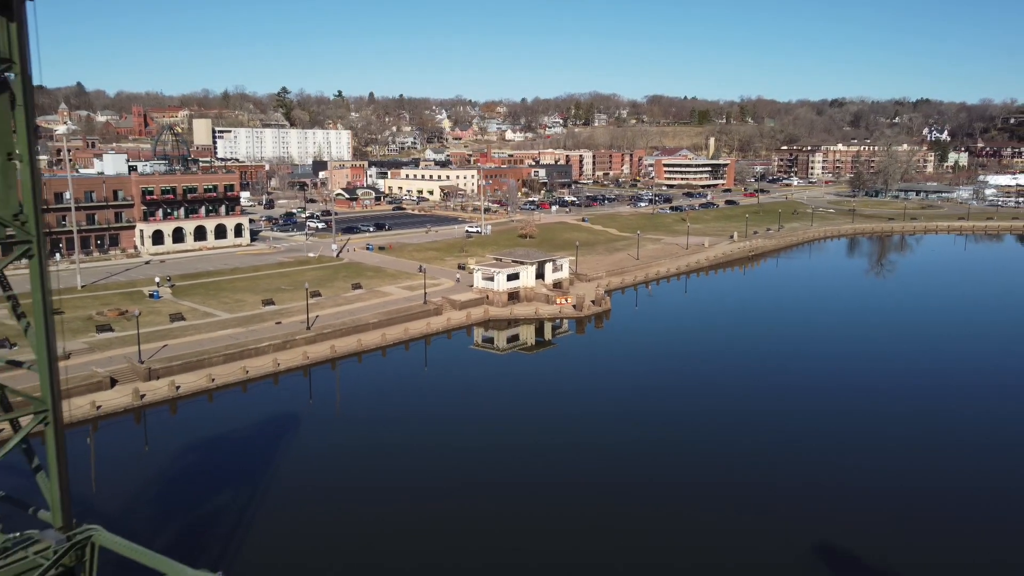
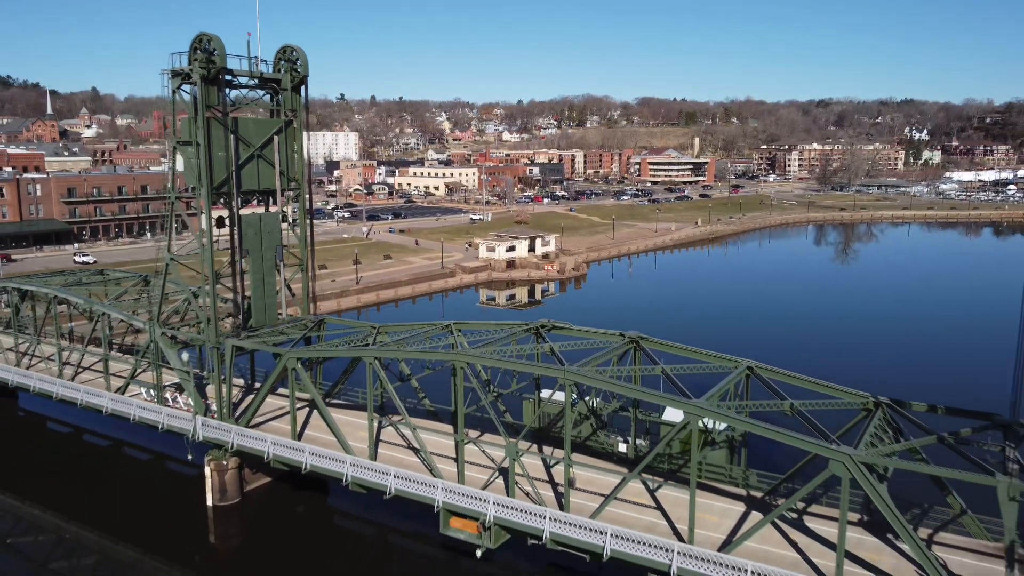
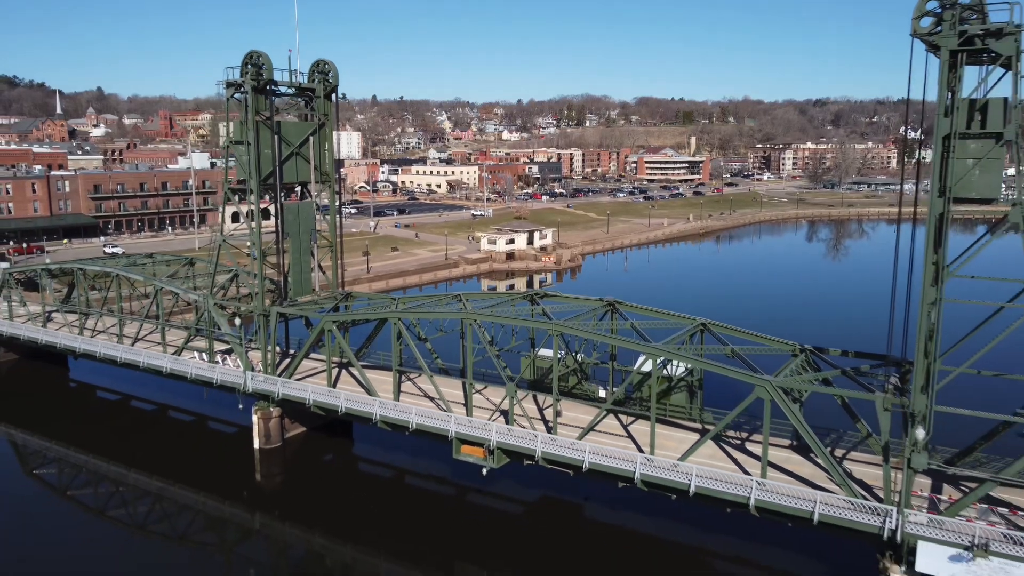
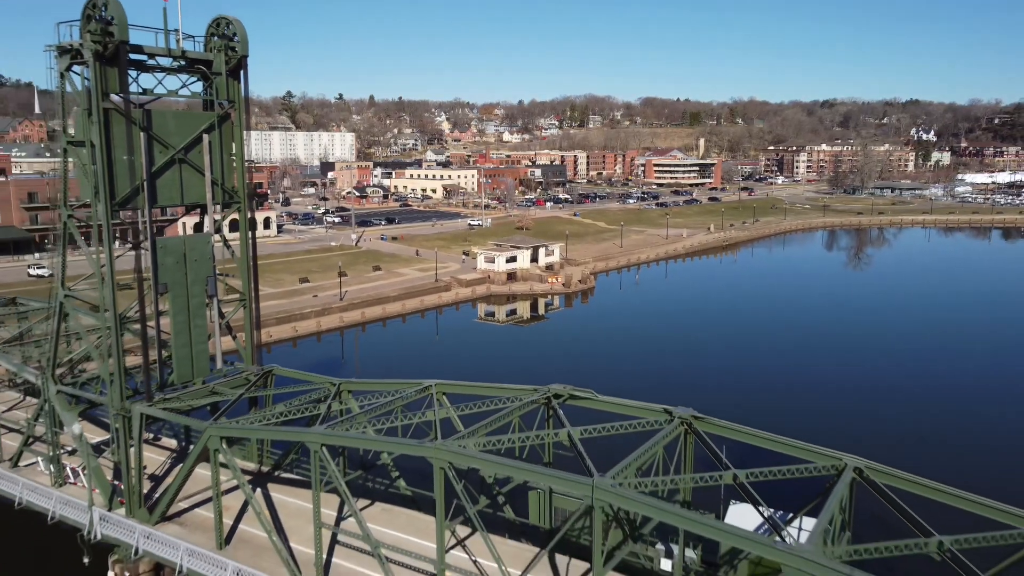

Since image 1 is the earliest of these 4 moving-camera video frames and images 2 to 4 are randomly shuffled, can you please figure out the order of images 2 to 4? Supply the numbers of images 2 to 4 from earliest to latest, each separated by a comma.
4, 2, 3
